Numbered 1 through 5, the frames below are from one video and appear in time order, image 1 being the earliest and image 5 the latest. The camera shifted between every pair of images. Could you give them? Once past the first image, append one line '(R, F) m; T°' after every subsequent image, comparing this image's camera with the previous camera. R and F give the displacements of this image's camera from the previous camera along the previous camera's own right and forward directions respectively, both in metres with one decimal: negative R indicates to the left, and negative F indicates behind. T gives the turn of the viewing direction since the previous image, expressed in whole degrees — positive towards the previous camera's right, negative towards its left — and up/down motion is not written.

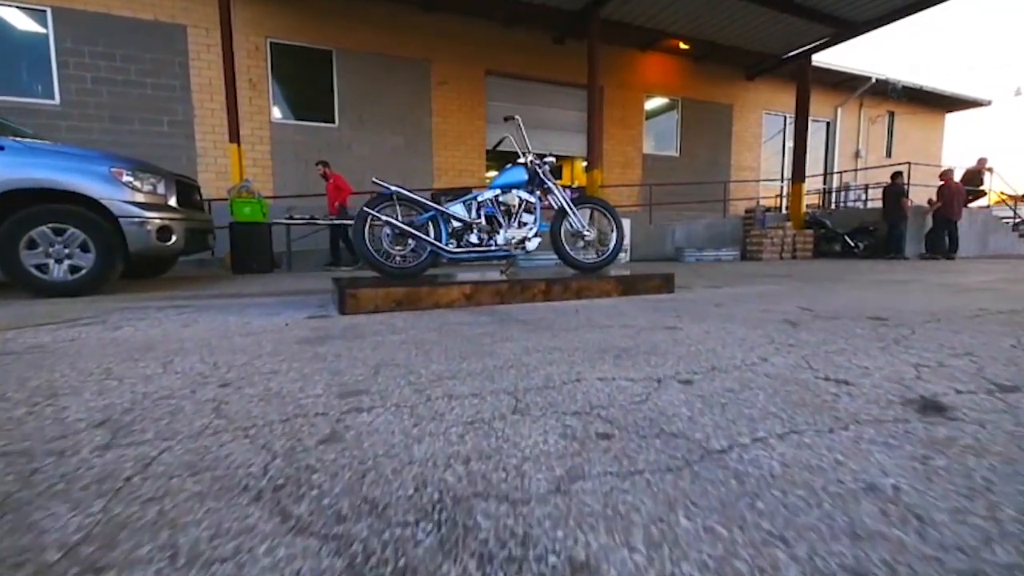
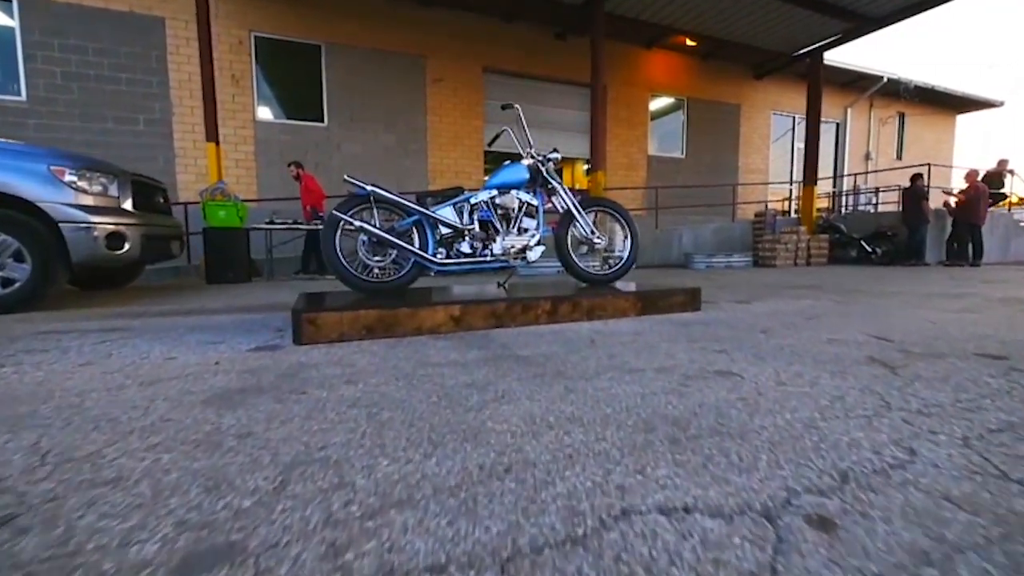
(0.0, +0.6) m; 0°
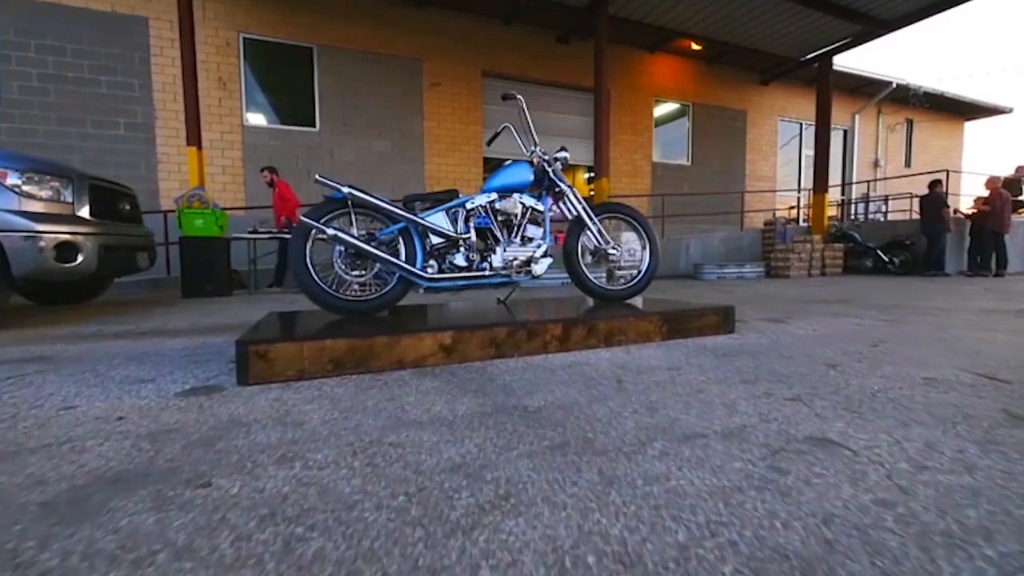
(0.0, +0.5) m; 0°
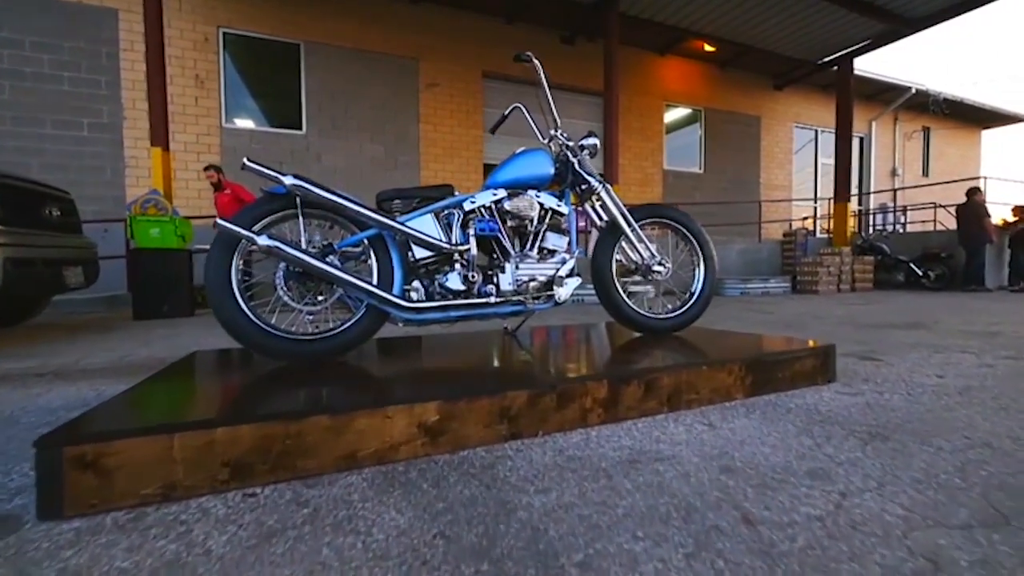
(-0.1, +0.8) m; 0°
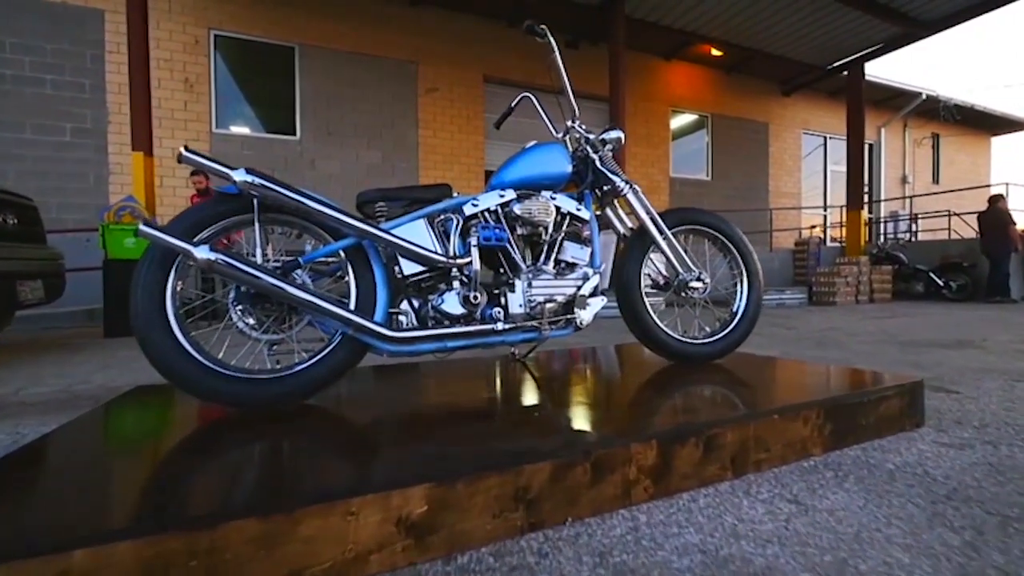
(0.0, +0.4) m; 0°
